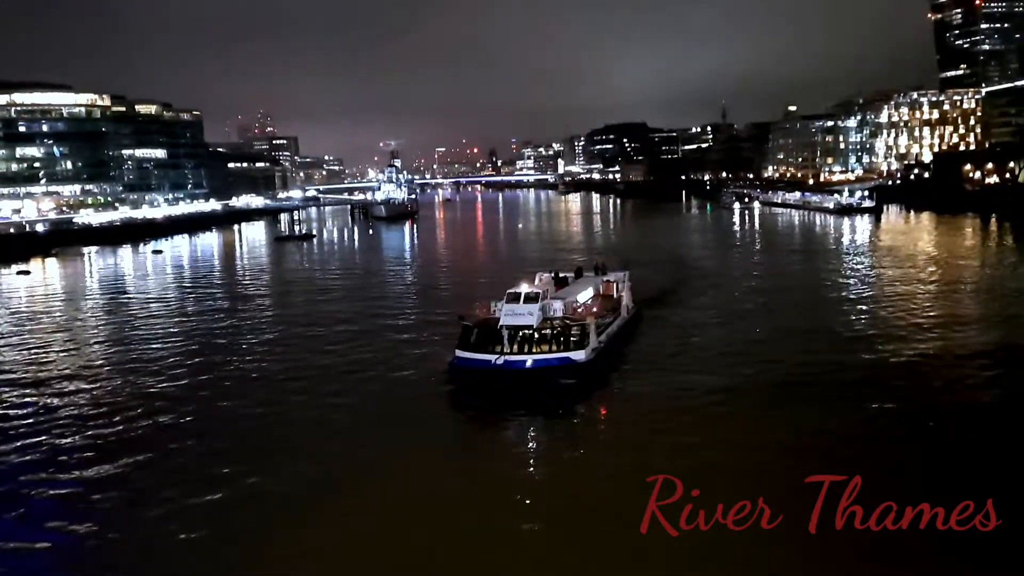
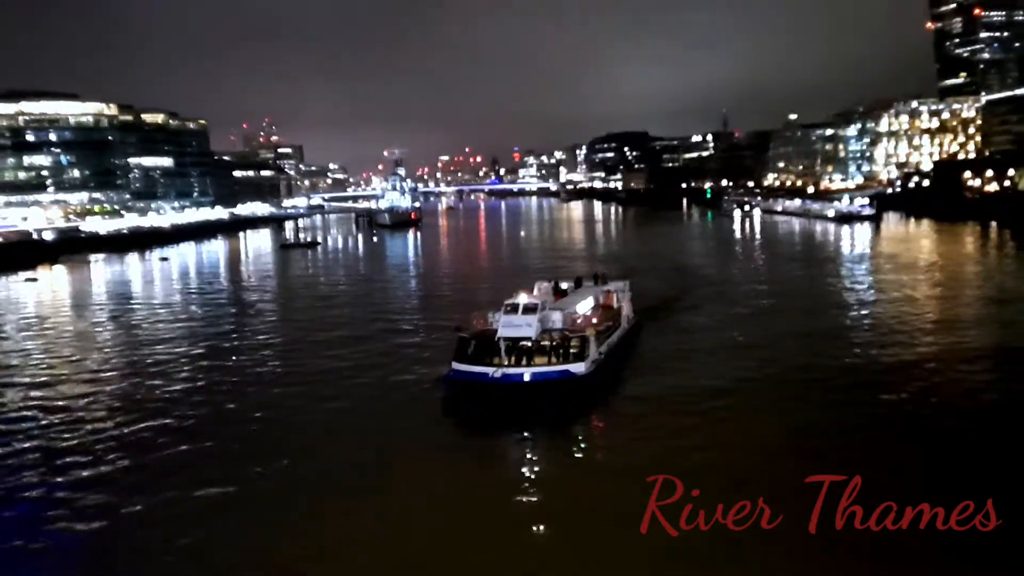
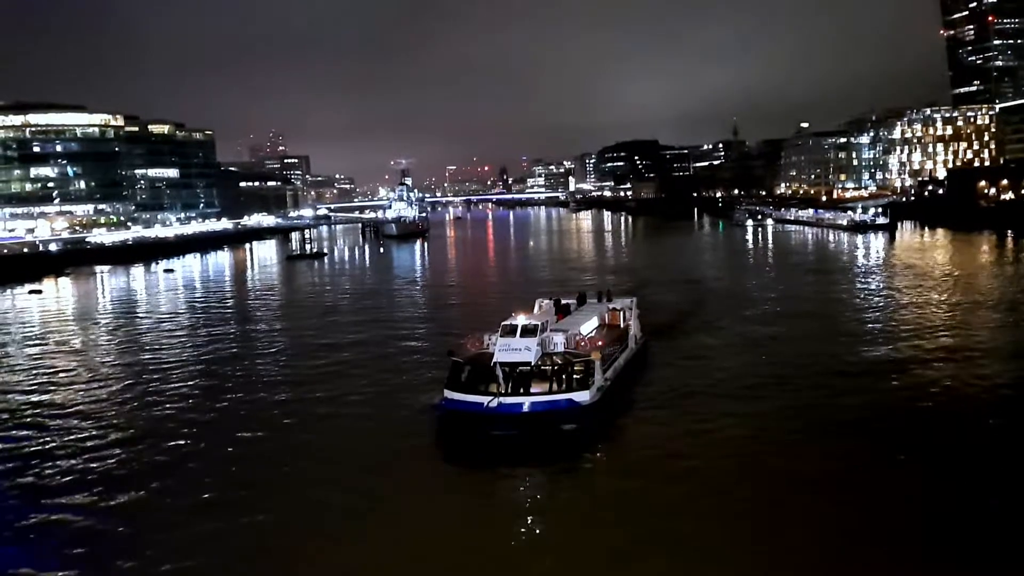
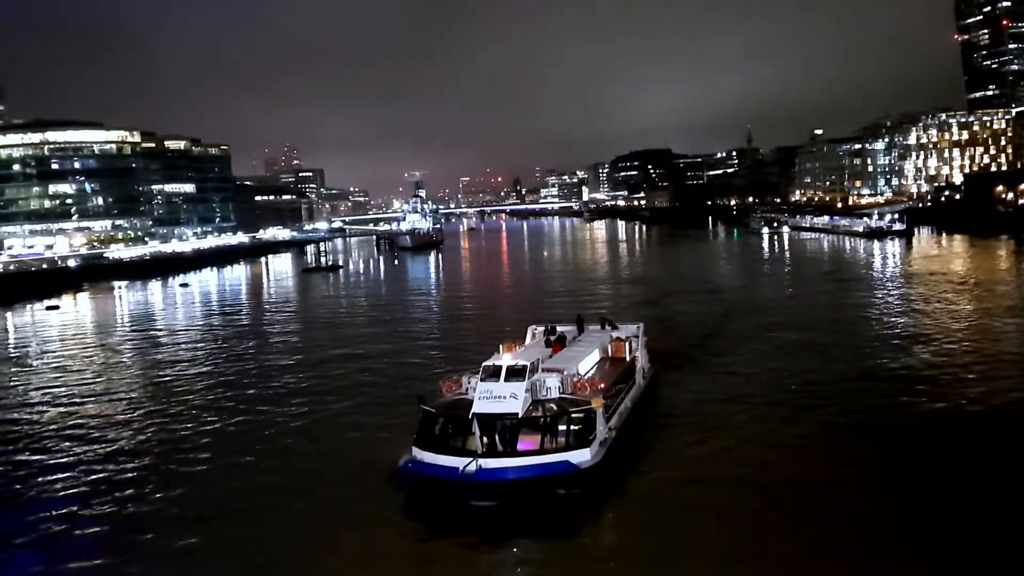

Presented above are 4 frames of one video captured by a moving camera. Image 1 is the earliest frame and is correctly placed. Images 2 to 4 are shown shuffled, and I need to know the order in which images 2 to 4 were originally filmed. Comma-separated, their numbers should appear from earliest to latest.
2, 3, 4
